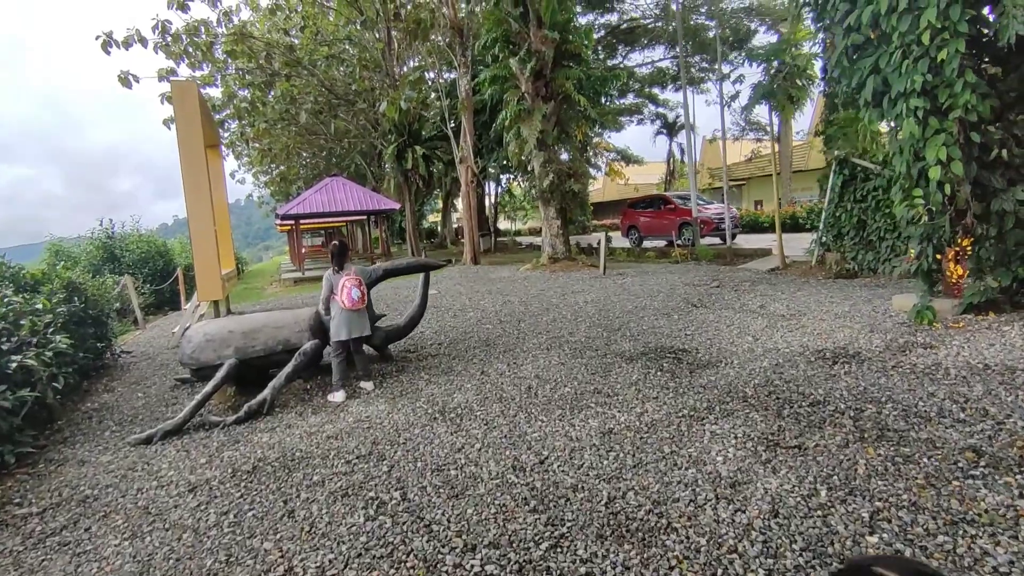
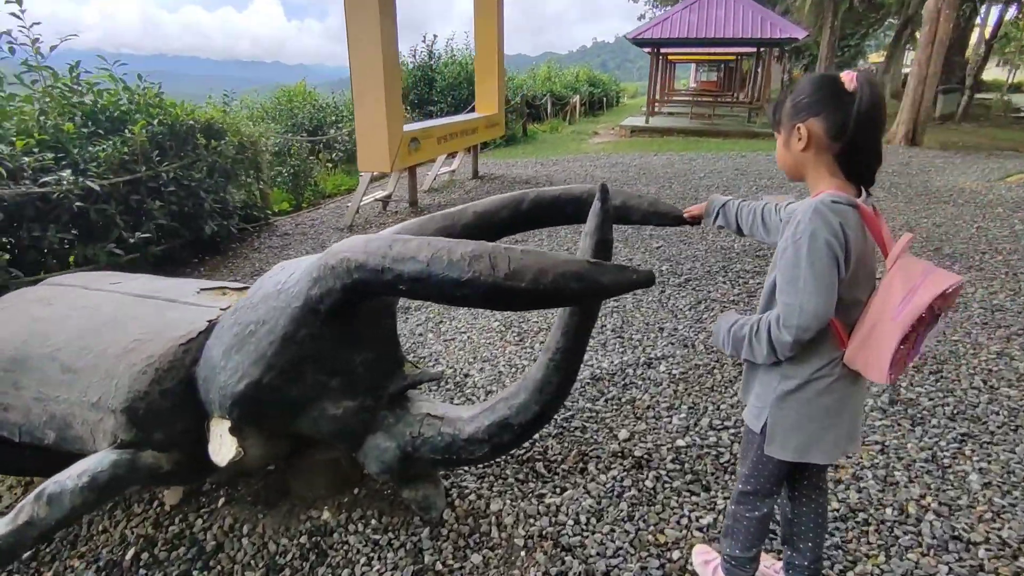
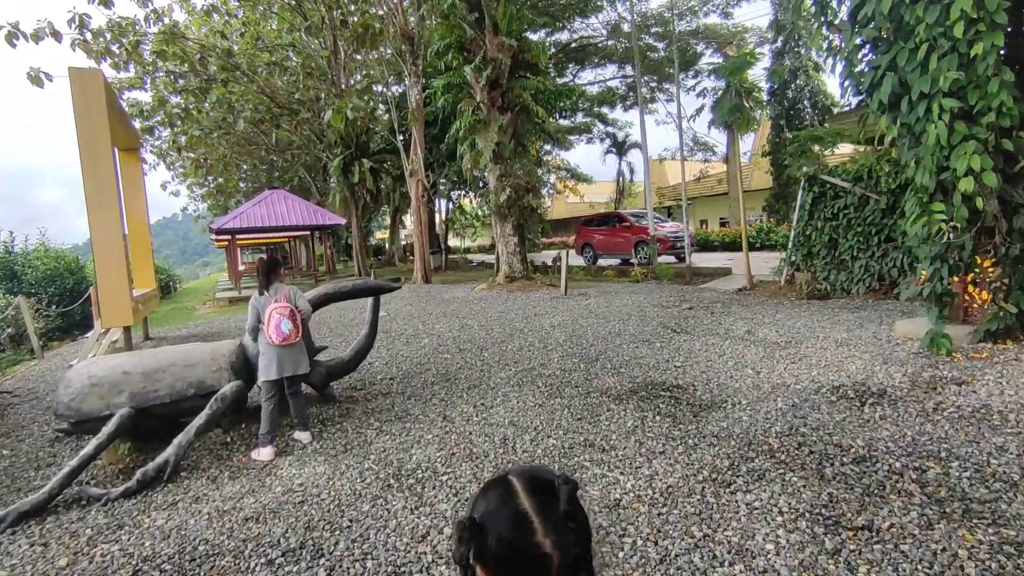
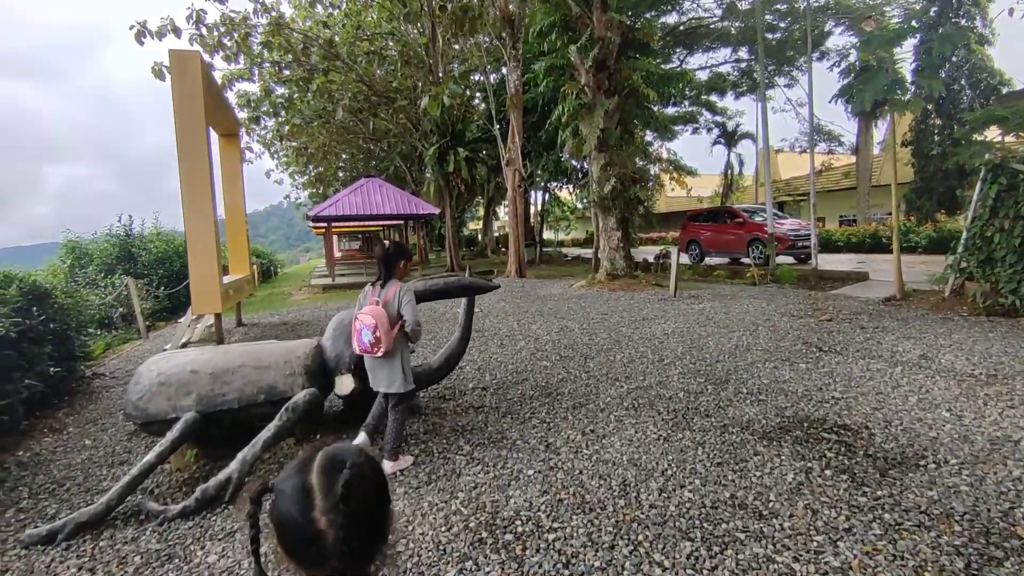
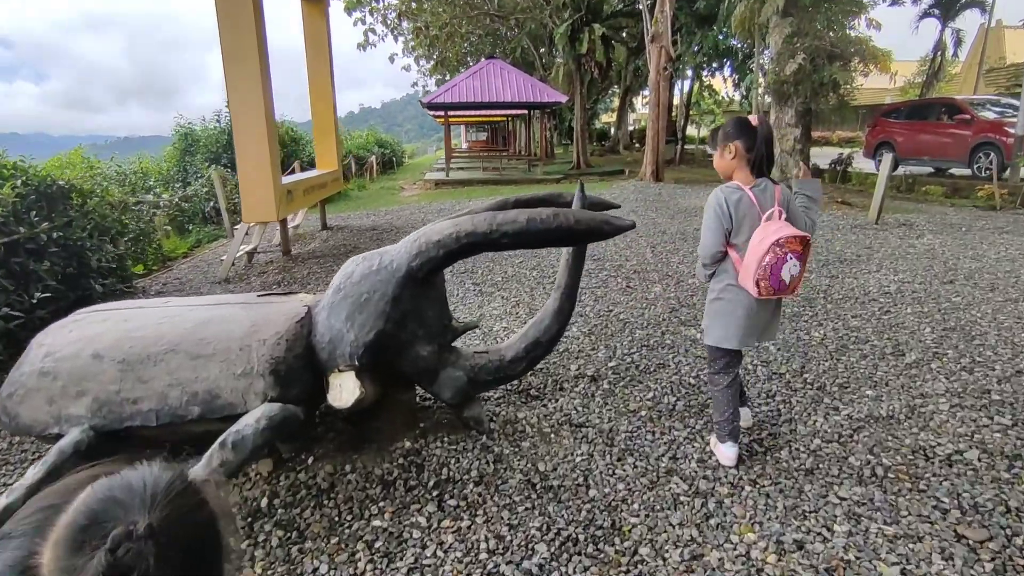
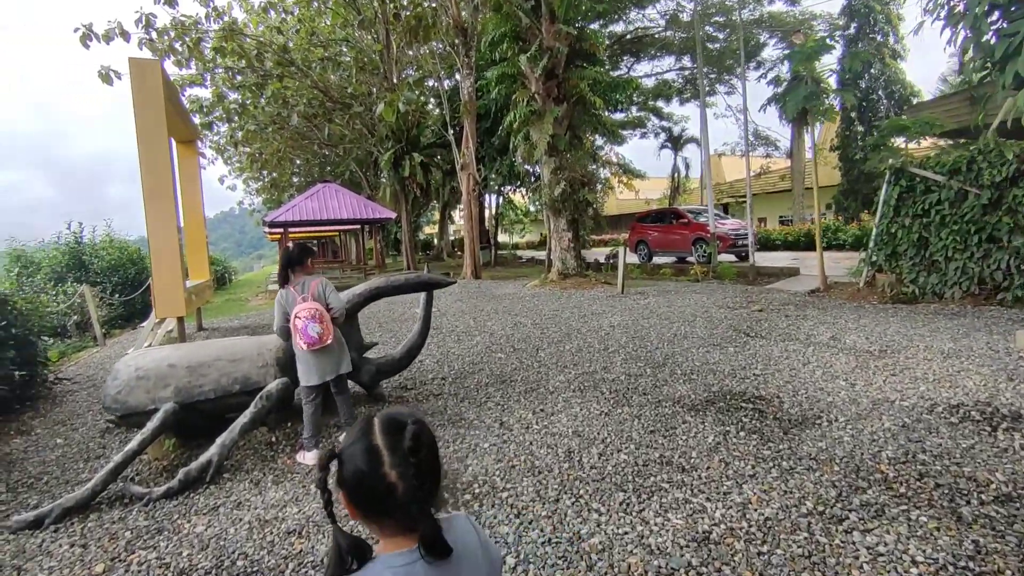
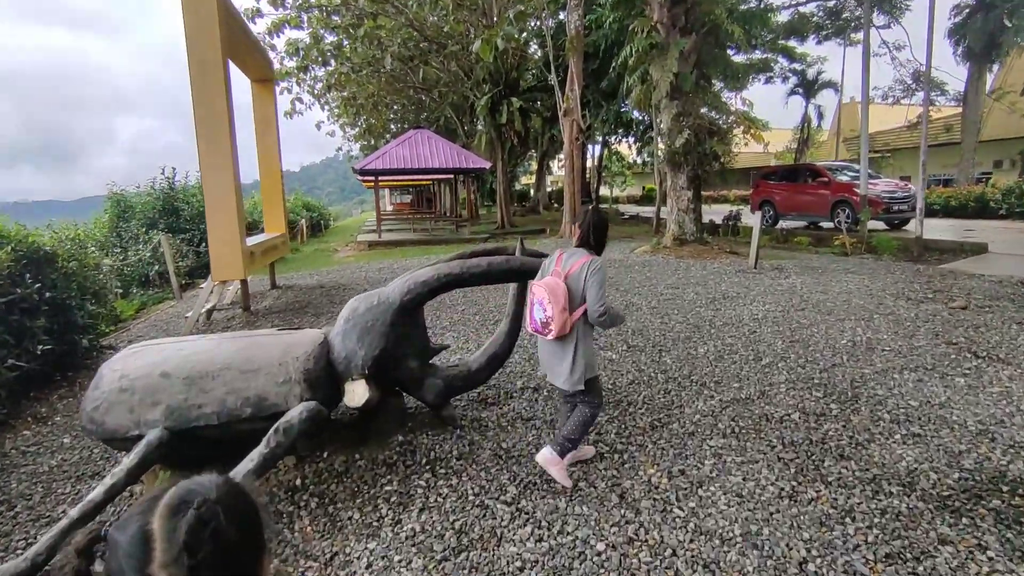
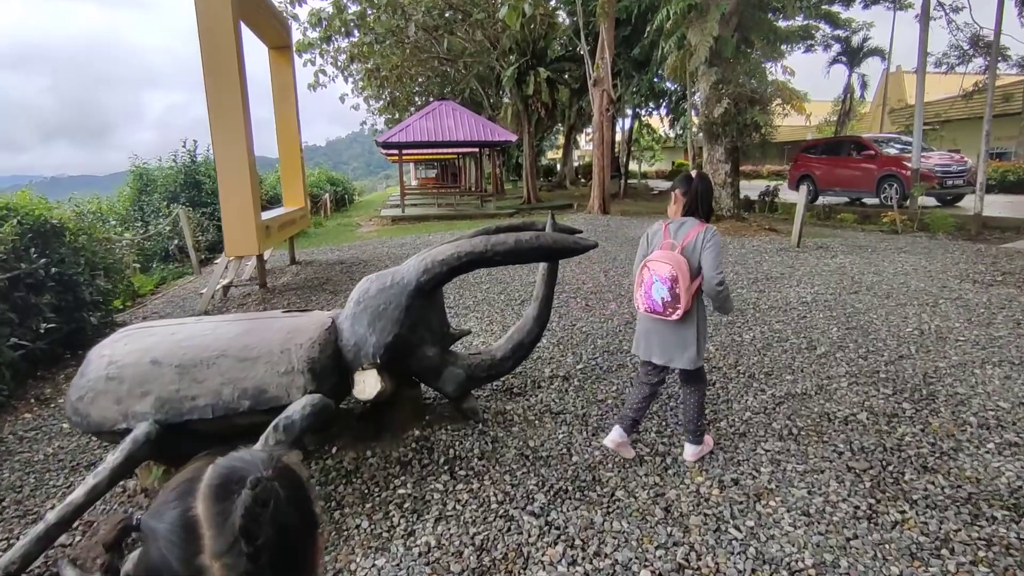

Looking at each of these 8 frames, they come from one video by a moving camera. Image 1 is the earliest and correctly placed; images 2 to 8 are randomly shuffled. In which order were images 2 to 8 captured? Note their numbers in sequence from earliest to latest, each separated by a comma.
3, 6, 4, 7, 8, 5, 2
